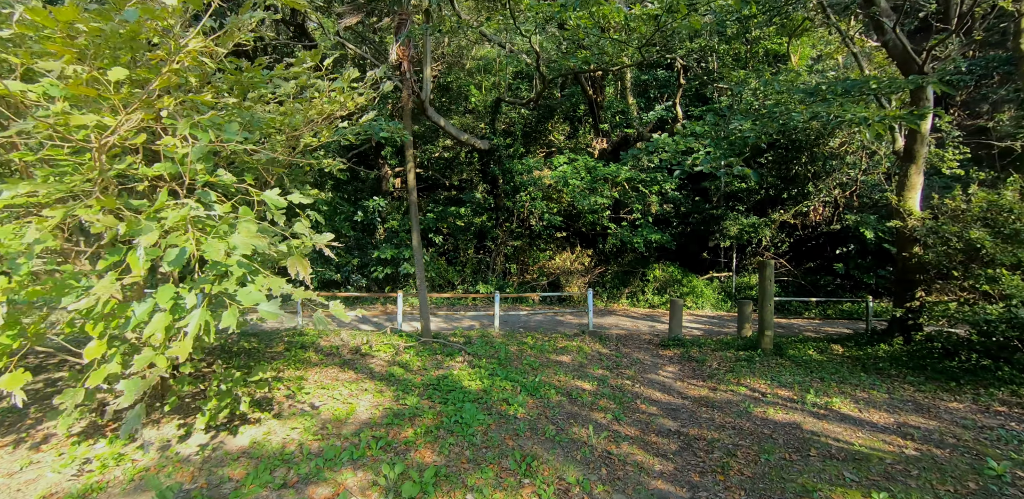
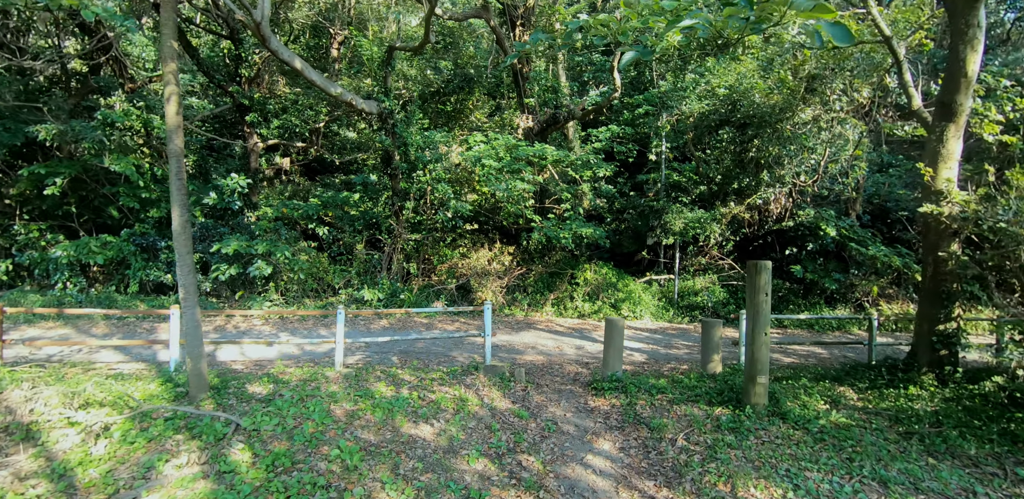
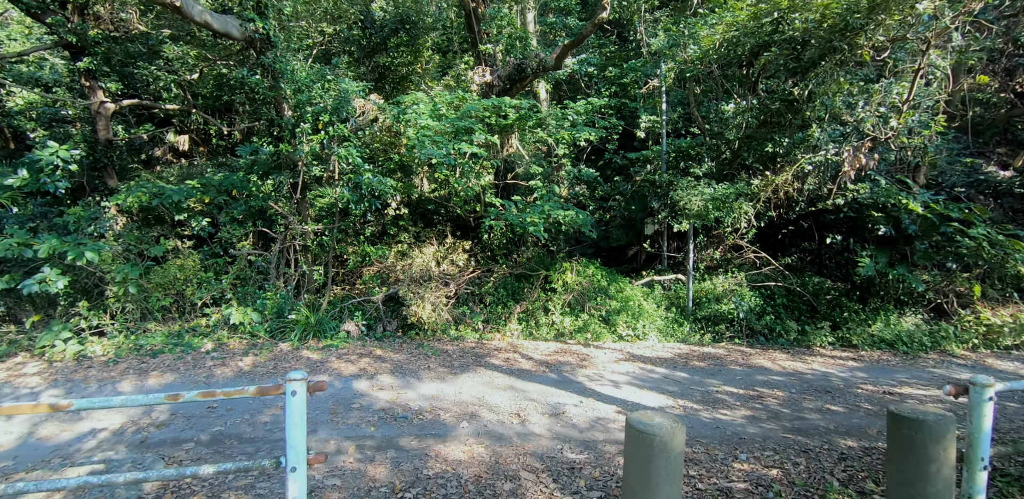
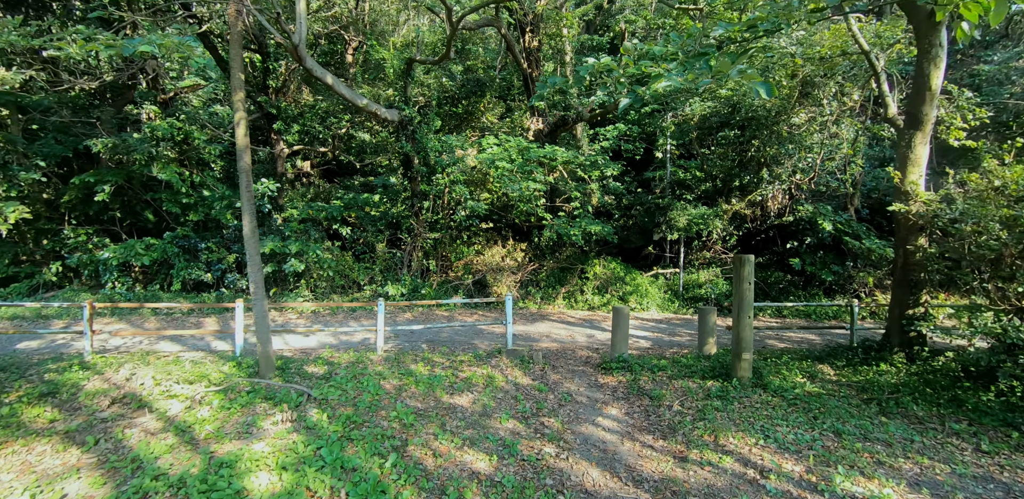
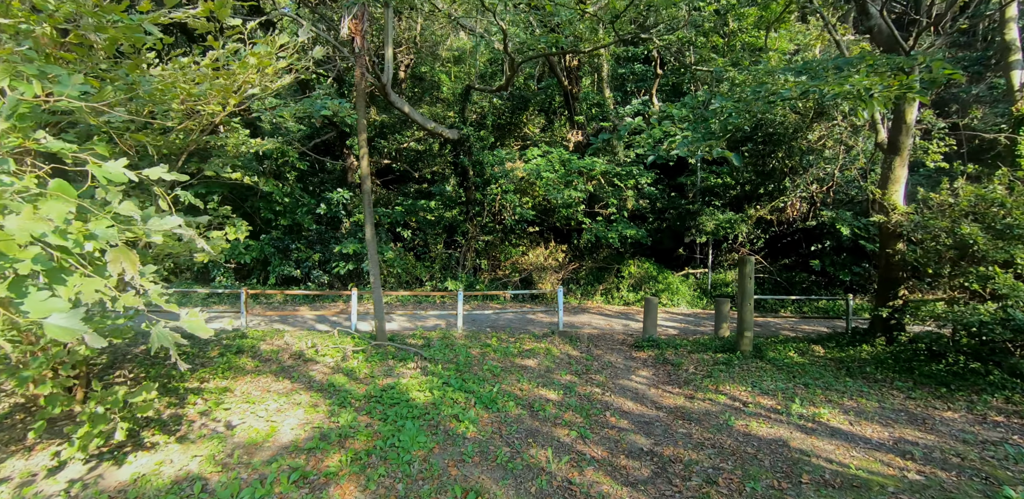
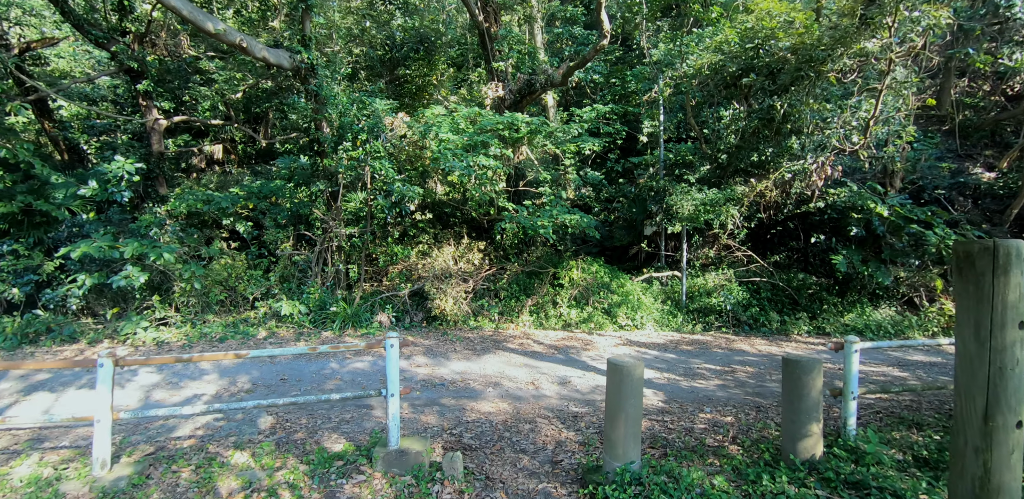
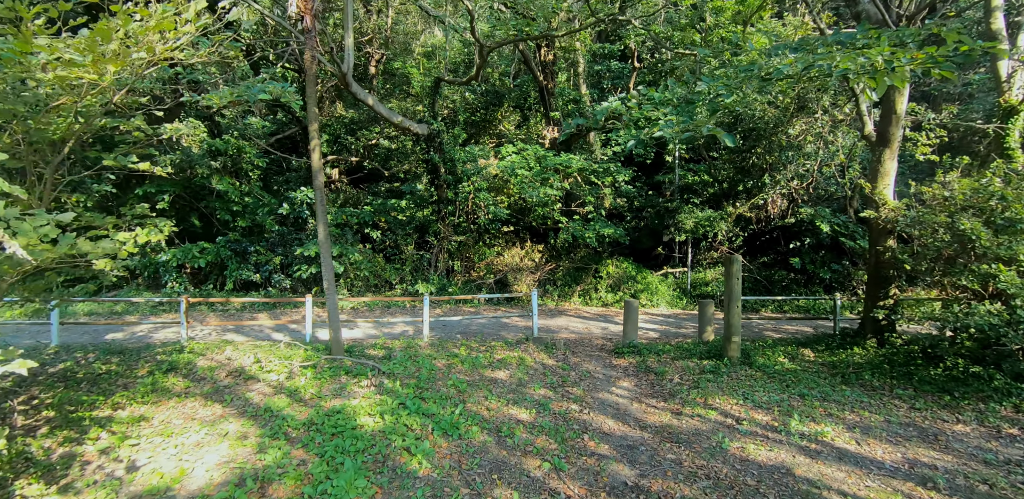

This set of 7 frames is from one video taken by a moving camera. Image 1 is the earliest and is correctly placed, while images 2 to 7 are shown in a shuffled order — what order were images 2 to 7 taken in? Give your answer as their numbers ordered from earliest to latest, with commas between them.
5, 7, 4, 2, 6, 3
